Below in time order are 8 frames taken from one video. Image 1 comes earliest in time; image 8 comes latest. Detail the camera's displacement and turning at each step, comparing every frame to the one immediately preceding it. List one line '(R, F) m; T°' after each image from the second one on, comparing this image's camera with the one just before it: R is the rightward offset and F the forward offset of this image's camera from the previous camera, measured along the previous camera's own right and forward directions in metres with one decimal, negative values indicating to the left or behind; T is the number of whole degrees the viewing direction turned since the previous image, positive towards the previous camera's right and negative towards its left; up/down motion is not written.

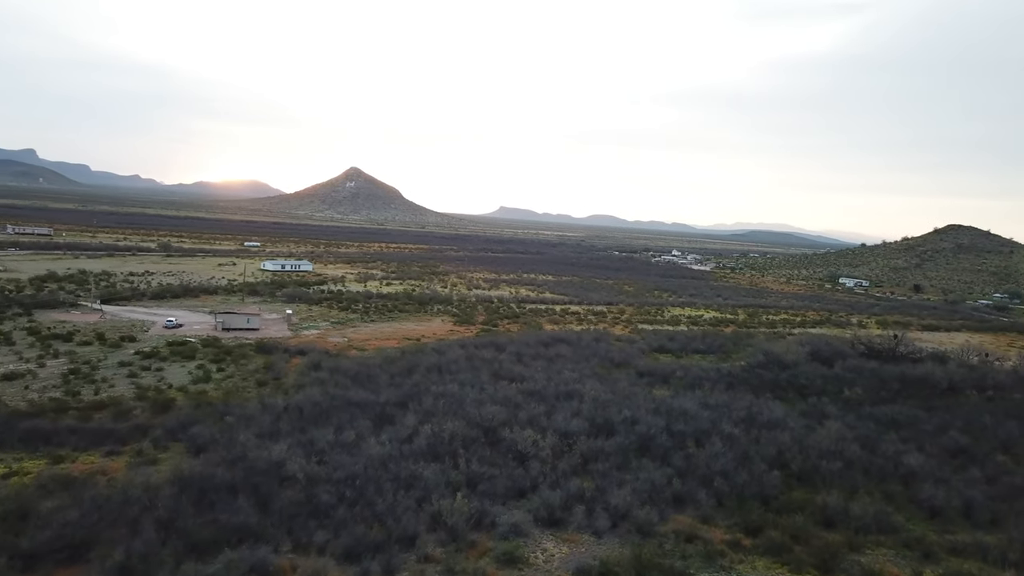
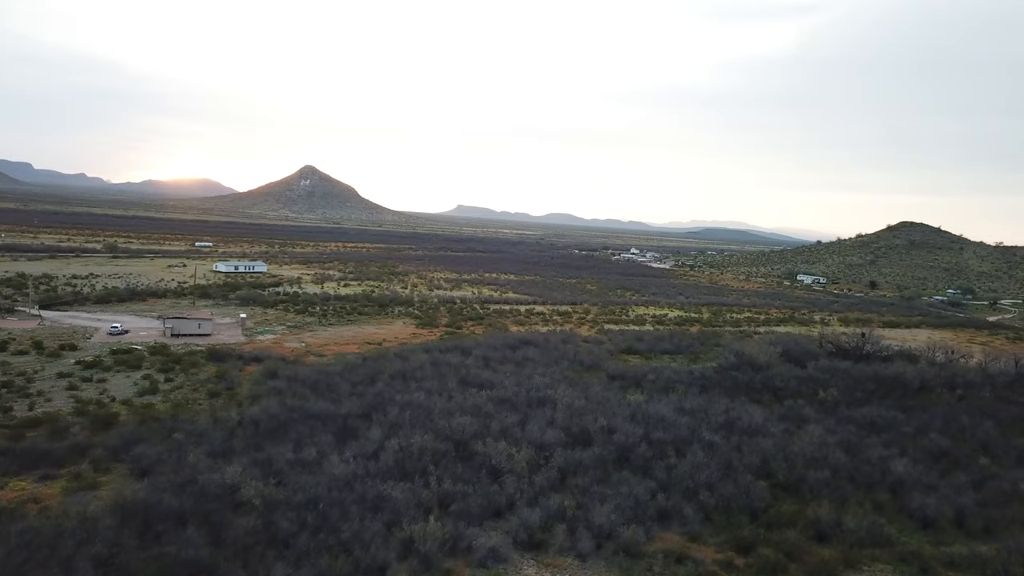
(-0.2, +0.9) m; +3°
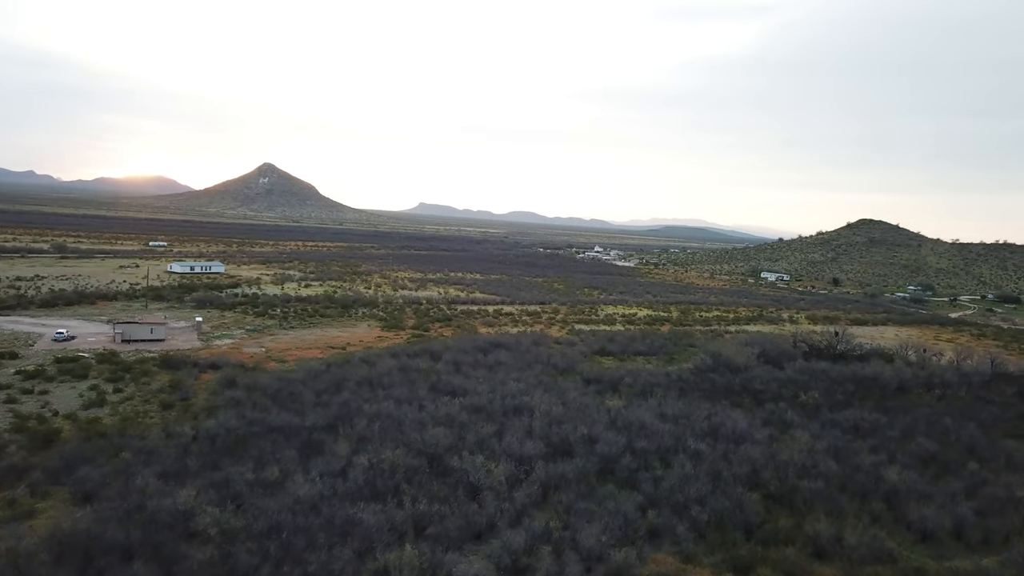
(-0.2, +0.9) m; +3°
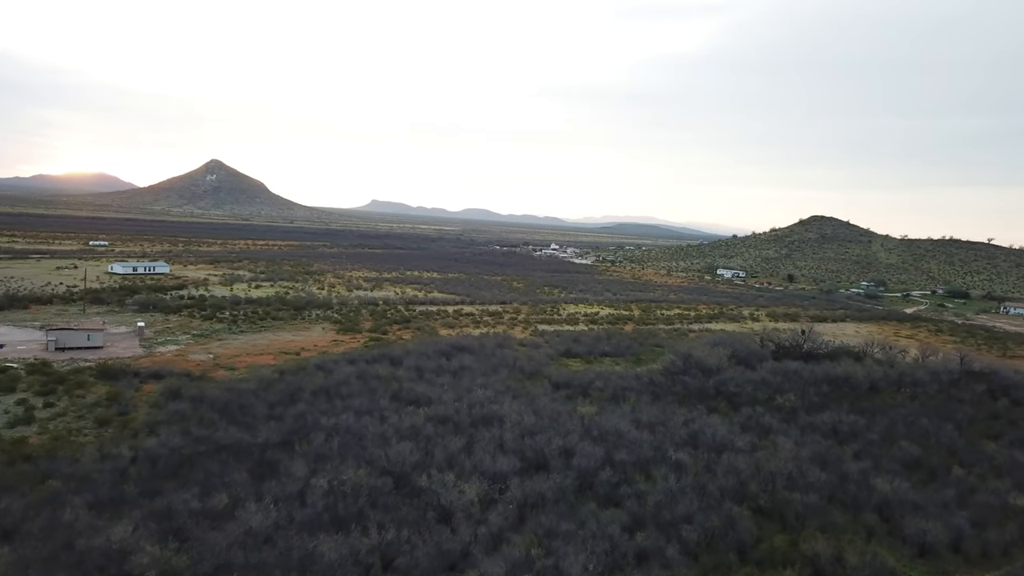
(-0.3, +1.0) m; +3°
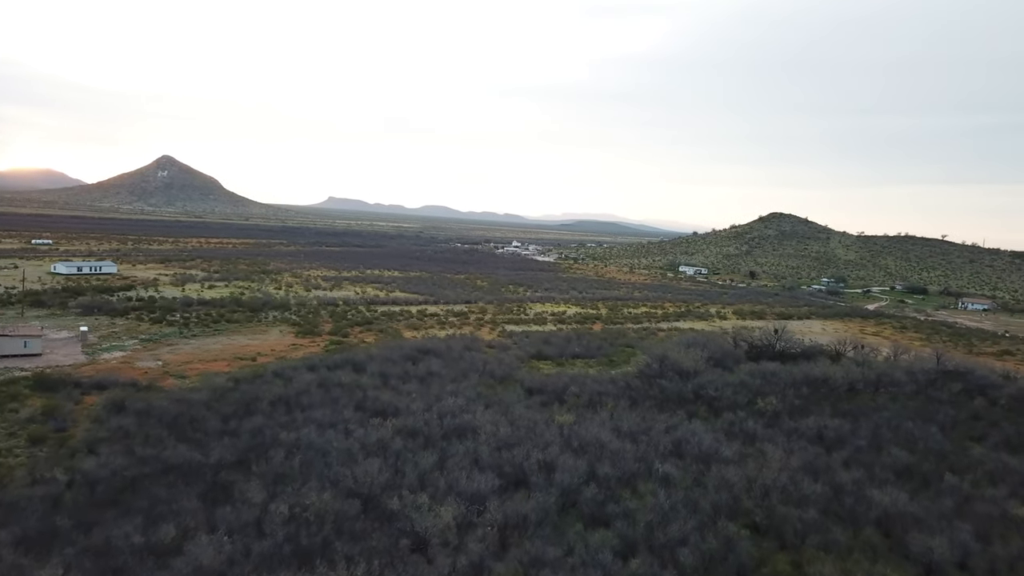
(-0.3, +1.0) m; +3°
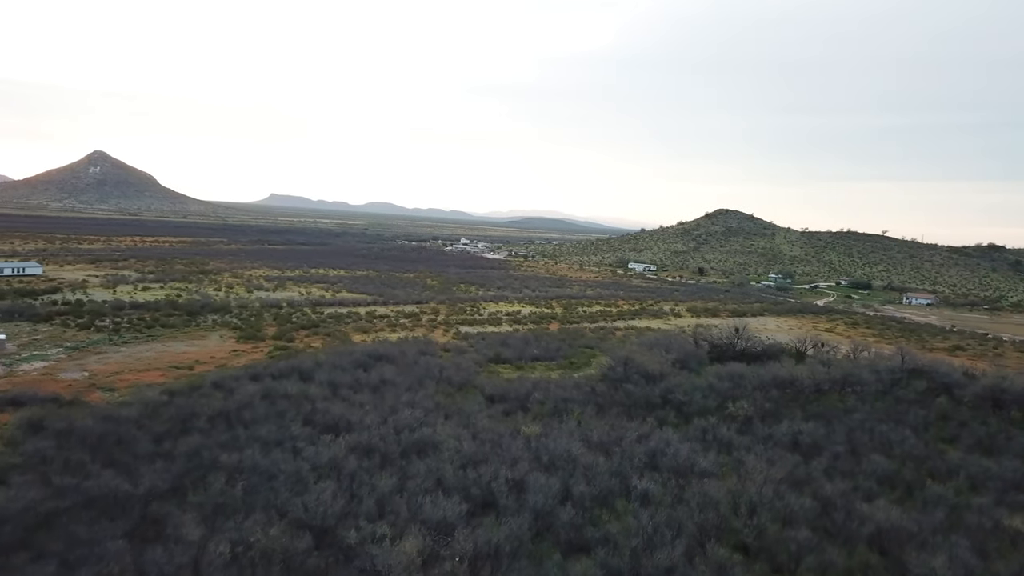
(-0.3, +1.1) m; +4°
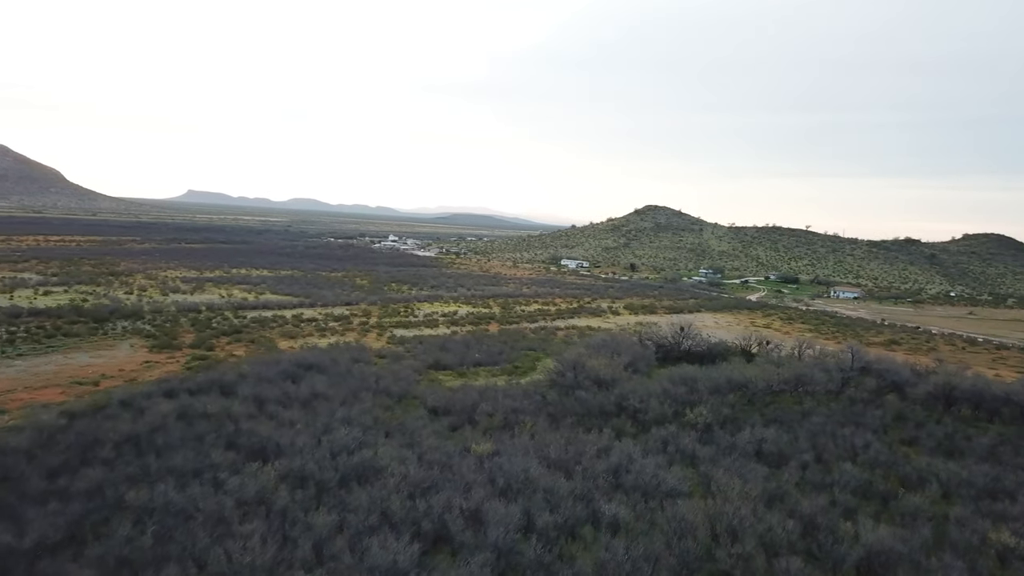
(-0.3, +1.4) m; +5°
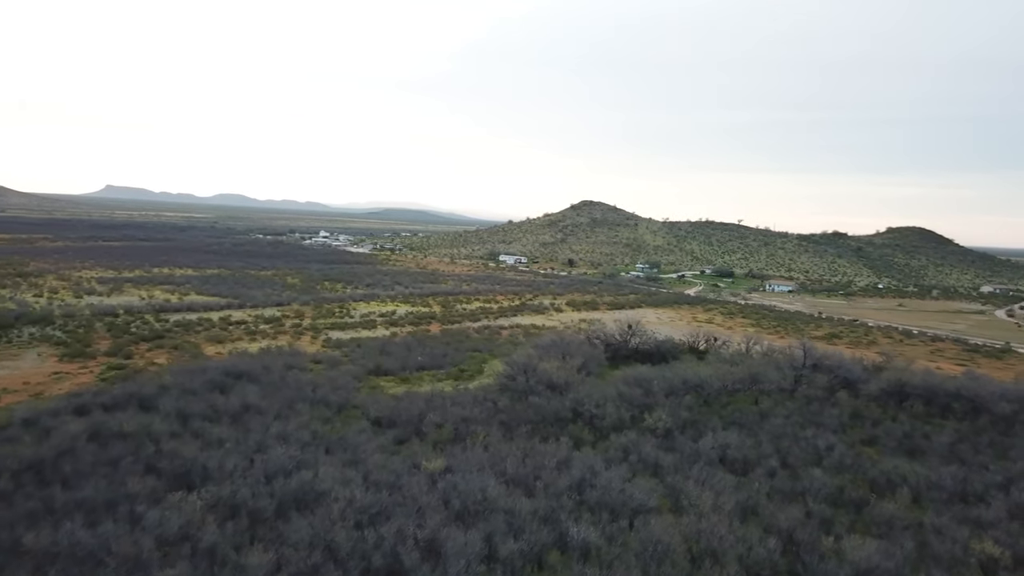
(-0.3, +1.1) m; +5°
